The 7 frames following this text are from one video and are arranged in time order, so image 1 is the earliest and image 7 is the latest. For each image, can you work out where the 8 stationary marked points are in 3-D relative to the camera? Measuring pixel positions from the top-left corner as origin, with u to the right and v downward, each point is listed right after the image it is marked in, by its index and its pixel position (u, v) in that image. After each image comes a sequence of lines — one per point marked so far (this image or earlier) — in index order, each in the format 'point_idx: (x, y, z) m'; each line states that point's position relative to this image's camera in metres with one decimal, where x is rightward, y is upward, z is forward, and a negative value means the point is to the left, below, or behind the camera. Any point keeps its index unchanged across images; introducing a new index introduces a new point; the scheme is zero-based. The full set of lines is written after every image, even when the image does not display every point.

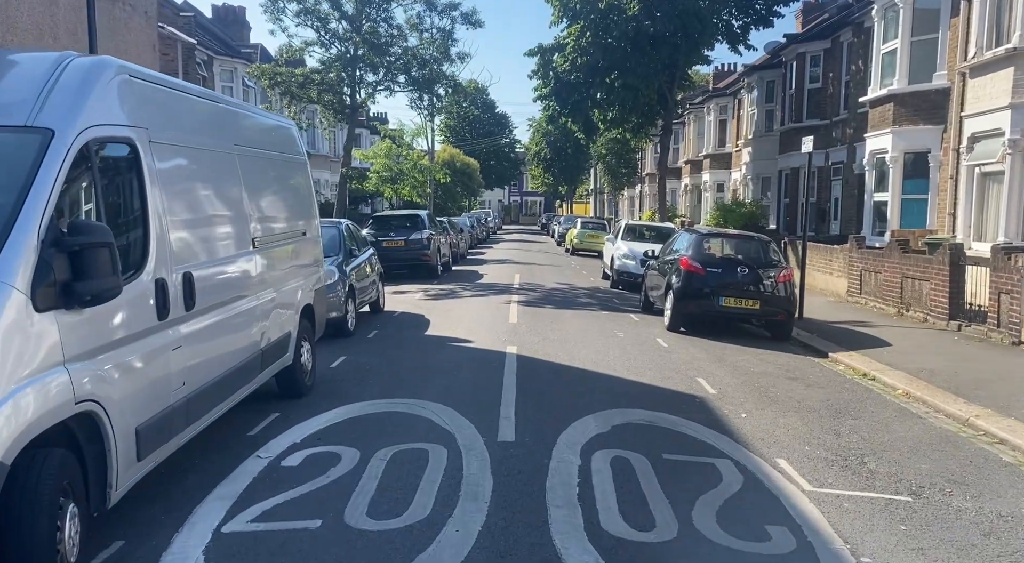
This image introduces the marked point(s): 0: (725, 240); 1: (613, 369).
0: (+3.2, +0.6, +11.1) m
1: (+1.1, -1.0, +8.1) m
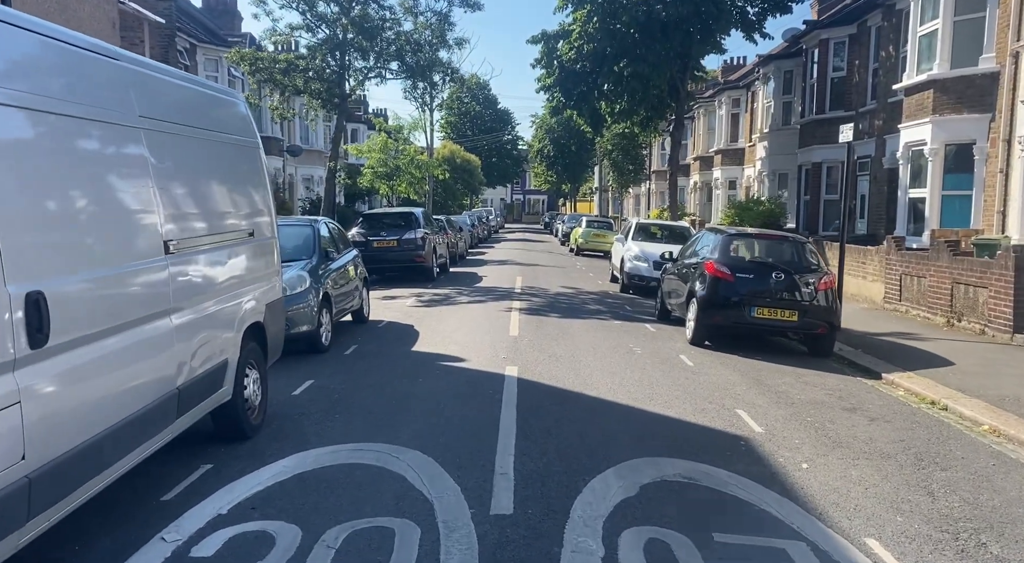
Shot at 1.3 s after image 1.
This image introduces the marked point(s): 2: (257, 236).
0: (+3.2, +0.6, +9.7) m
1: (+1.1, -1.1, +6.7) m
2: (-2.0, +0.3, +5.8) m
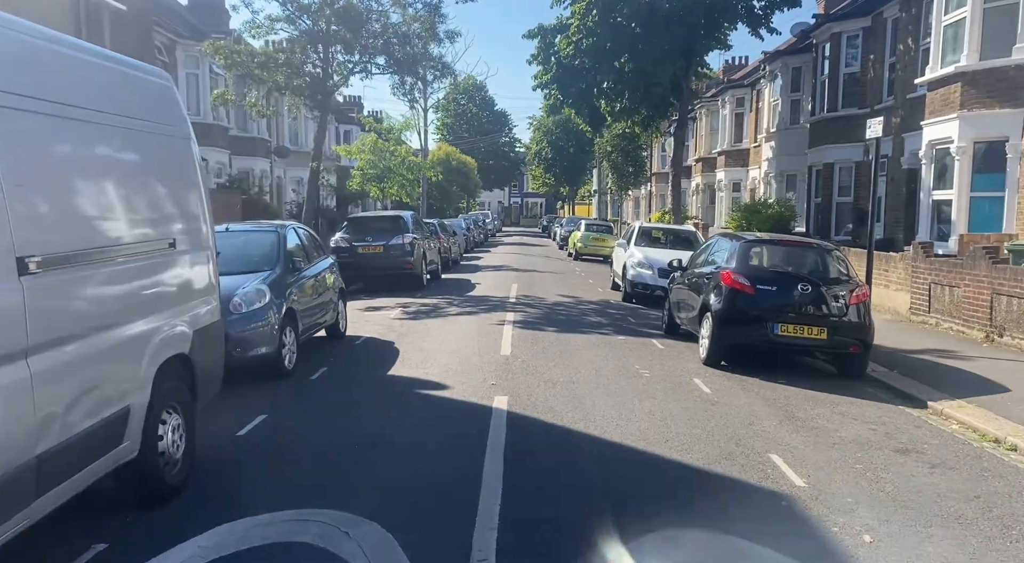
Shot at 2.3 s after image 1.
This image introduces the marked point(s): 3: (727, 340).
0: (+3.1, +0.4, +8.7) m
1: (+1.0, -1.2, +5.6) m
2: (-2.1, +0.2, +4.8) m
3: (+2.4, -0.7, +8.3) m
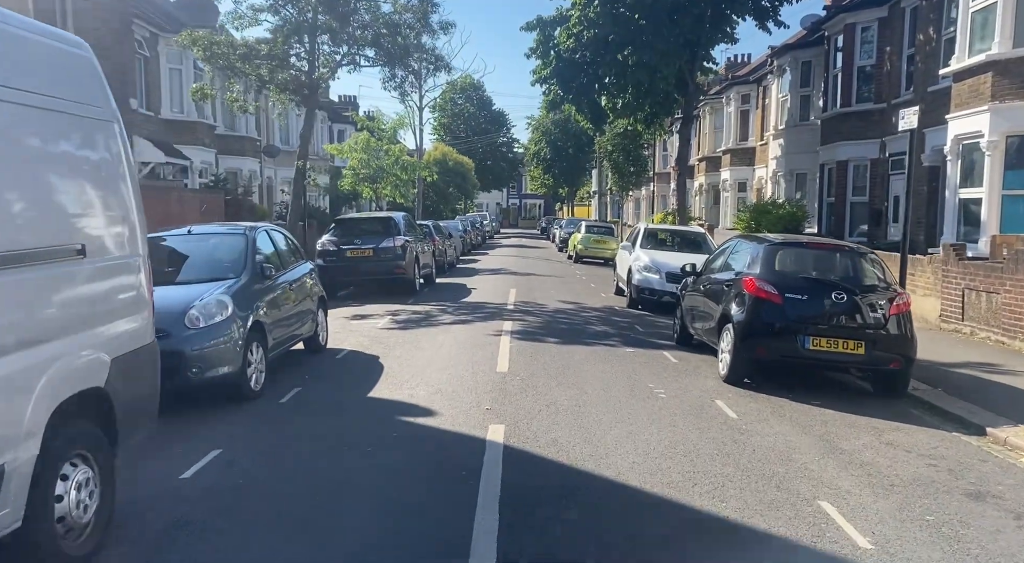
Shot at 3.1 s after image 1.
0: (+3.1, +0.3, +7.8) m
1: (+1.0, -1.3, +4.7) m
2: (-2.1, +0.1, +3.9) m
3: (+2.4, -0.7, +7.4) m
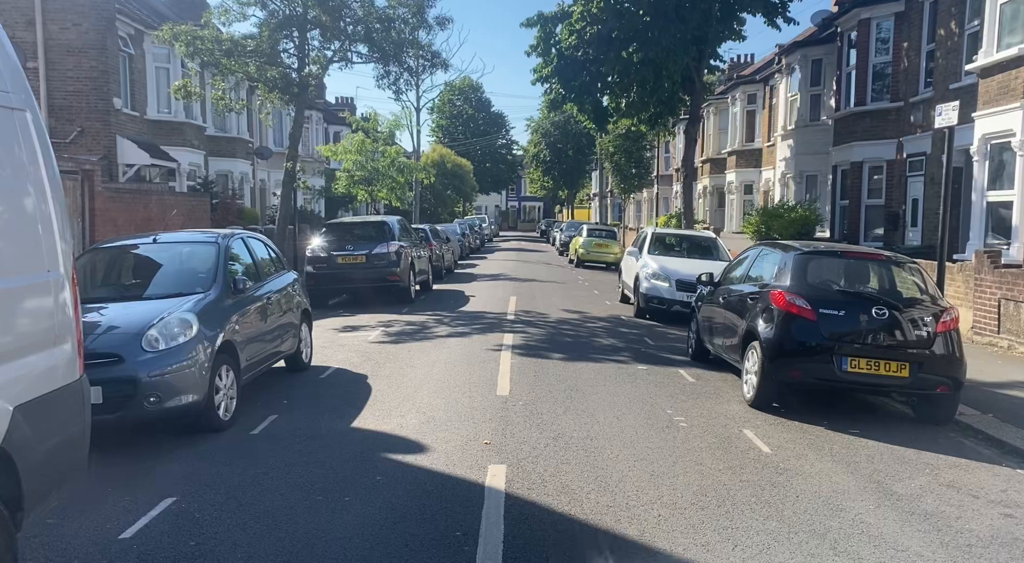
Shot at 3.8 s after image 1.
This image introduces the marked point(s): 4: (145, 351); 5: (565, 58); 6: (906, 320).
0: (+3.1, +0.2, +7.0) m
1: (+1.0, -1.4, +3.9) m
2: (-2.1, 0.0, +3.1) m
3: (+2.4, -0.9, +6.7) m
4: (-2.7, -0.5, +5.5) m
5: (+1.4, +5.9, +19.5) m
6: (+3.4, -0.3, +6.5) m
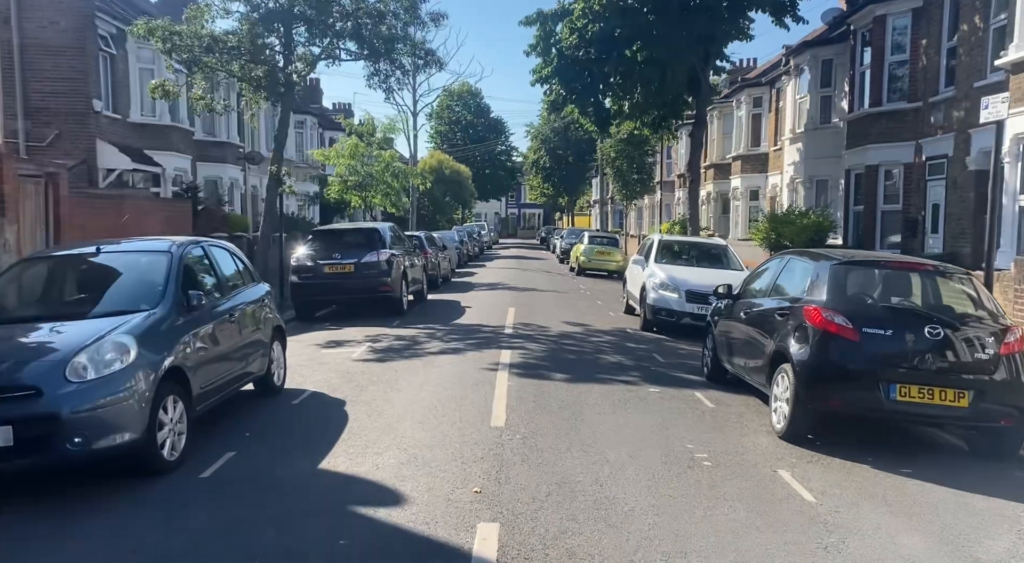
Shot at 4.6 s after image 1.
0: (+3.1, +0.1, +6.1) m
1: (+1.0, -1.5, +3.0) m
2: (-2.1, -0.1, +2.2) m
3: (+2.4, -1.0, +5.8) m
4: (-2.7, -0.6, +4.6) m
5: (+1.4, +5.6, +18.7) m
6: (+3.4, -0.4, +5.6) m
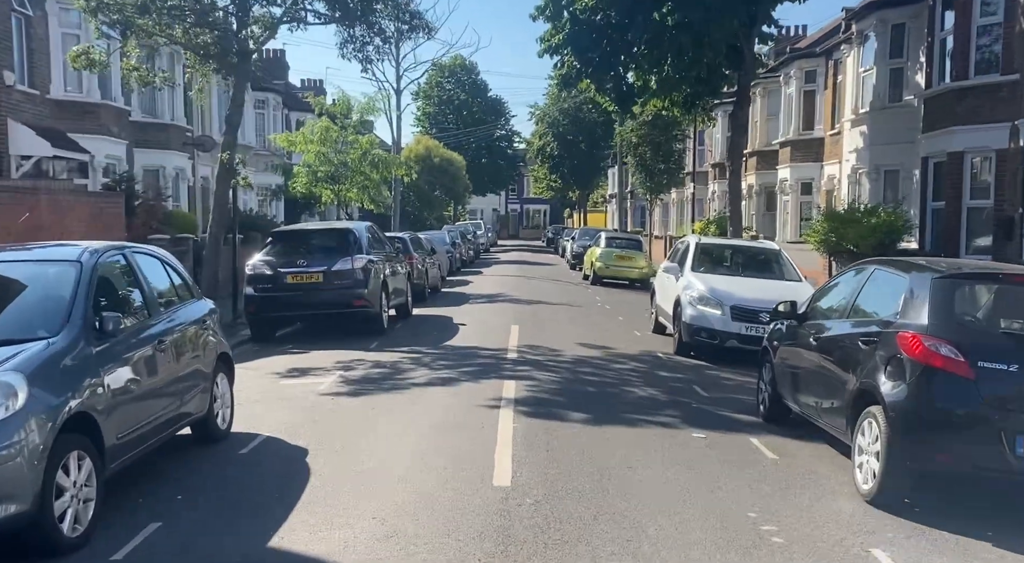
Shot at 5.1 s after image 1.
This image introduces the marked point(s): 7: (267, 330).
0: (+3.1, -0.1, +3.1) m
1: (+1.1, -1.7, 0.0) m
2: (-2.0, -0.2, -0.8) m
3: (+2.5, -1.2, +2.8) m
4: (-2.6, -0.8, +1.6) m
5: (+1.4, +5.4, +15.7) m
6: (+3.5, -0.6, +2.6) m
7: (-4.5, -0.9, +13.6) m
